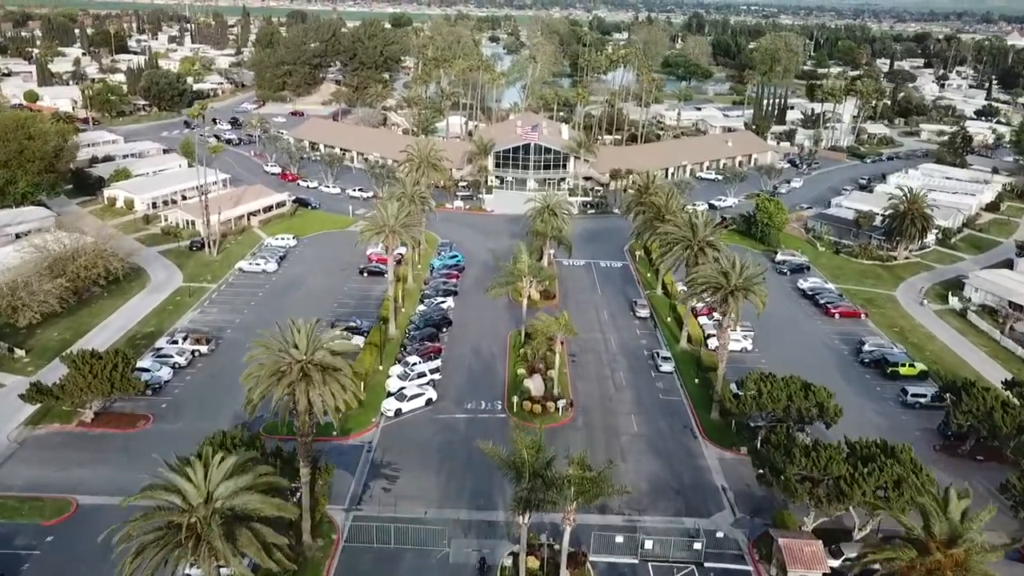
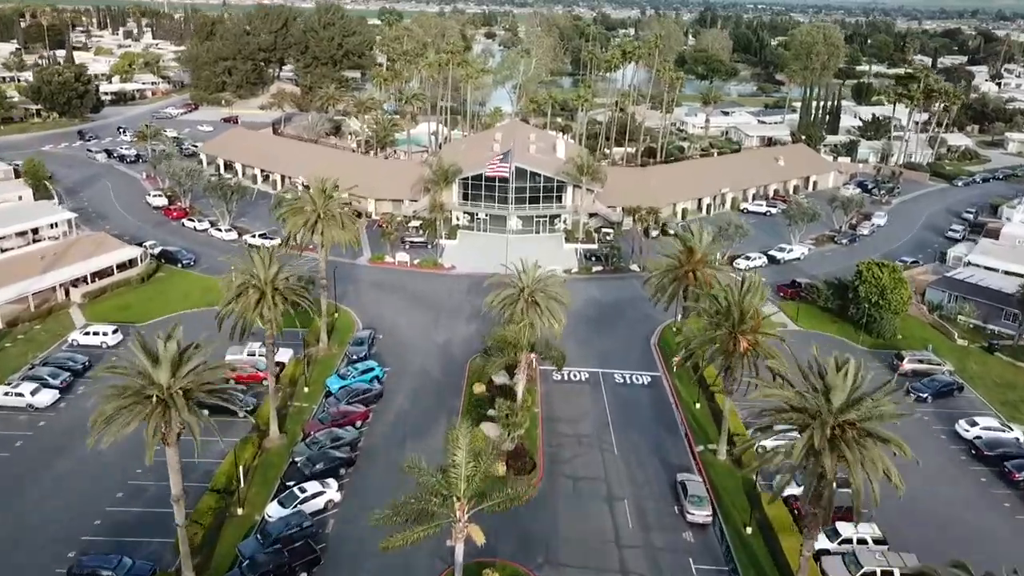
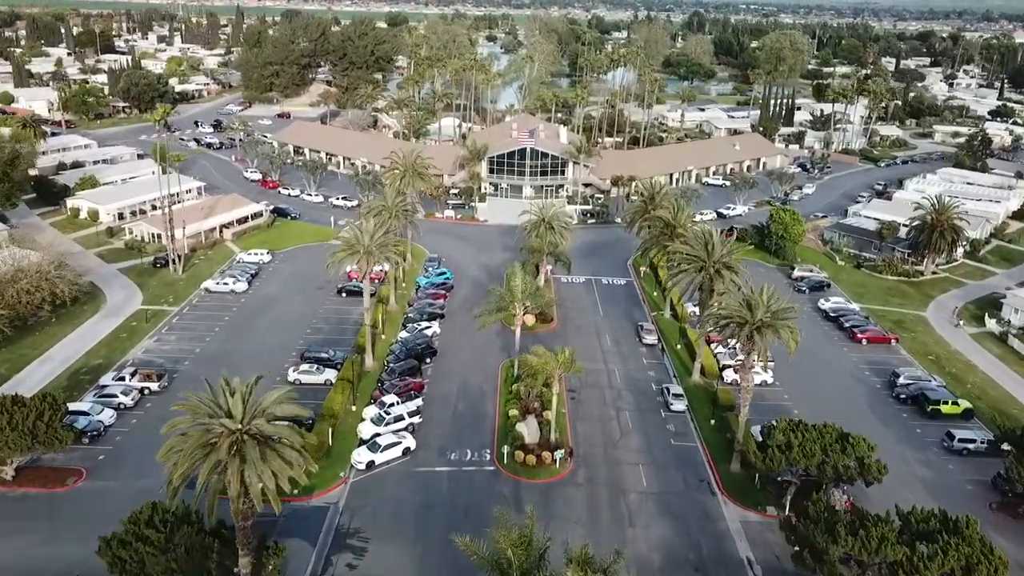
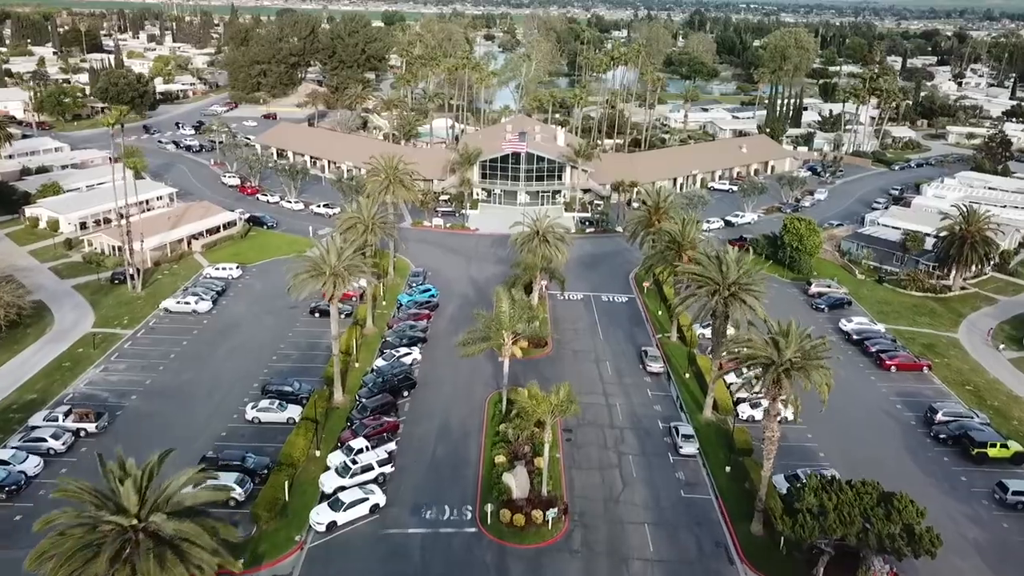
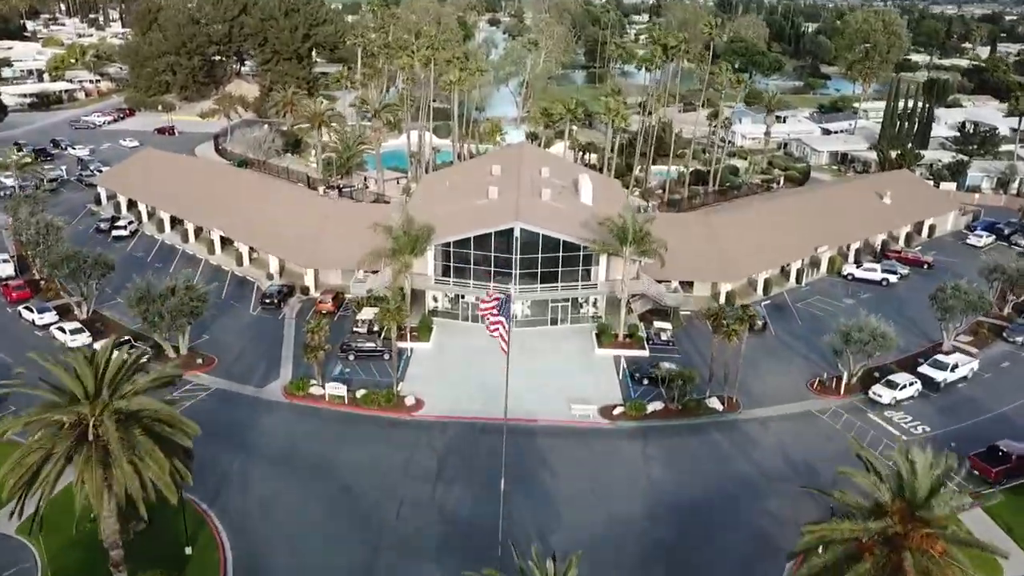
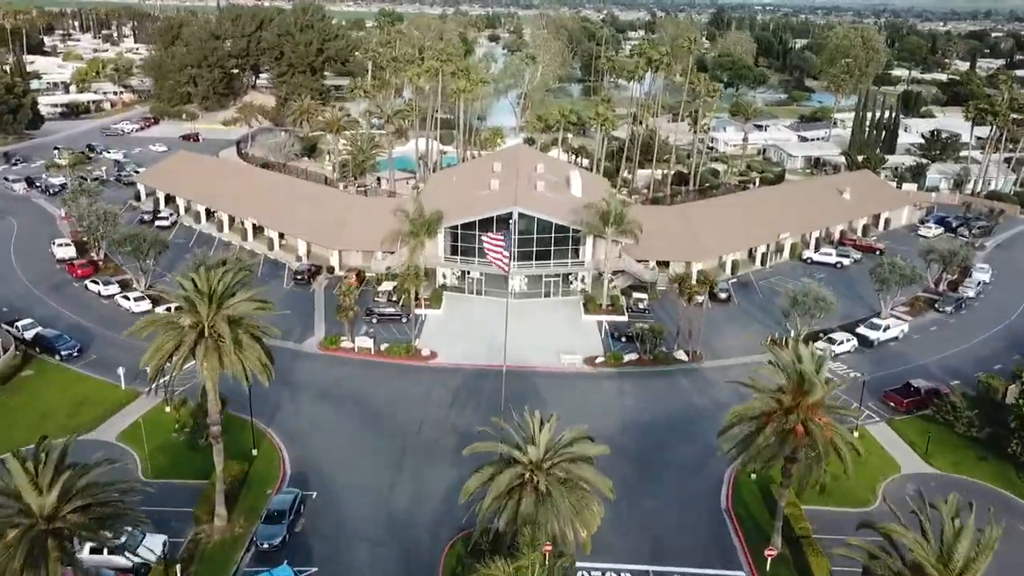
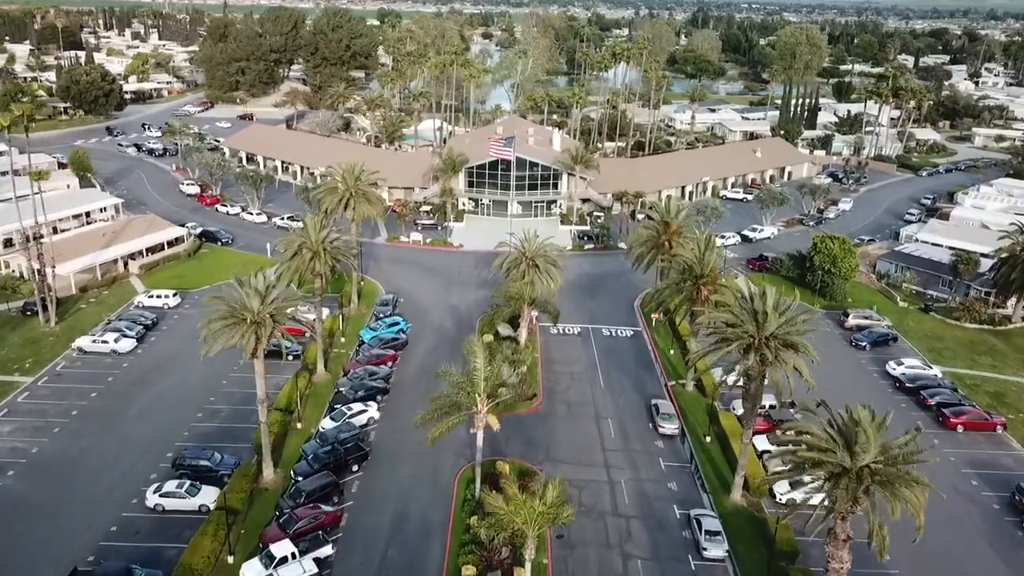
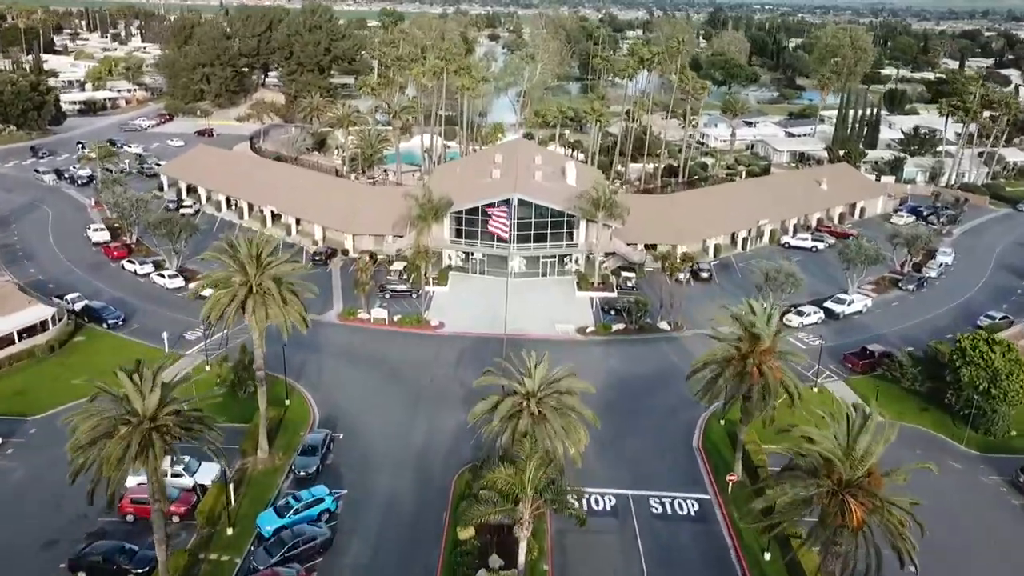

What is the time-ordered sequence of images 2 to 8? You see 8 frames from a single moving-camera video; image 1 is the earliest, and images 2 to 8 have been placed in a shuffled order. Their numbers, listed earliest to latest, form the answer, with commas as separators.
3, 4, 7, 2, 8, 6, 5
